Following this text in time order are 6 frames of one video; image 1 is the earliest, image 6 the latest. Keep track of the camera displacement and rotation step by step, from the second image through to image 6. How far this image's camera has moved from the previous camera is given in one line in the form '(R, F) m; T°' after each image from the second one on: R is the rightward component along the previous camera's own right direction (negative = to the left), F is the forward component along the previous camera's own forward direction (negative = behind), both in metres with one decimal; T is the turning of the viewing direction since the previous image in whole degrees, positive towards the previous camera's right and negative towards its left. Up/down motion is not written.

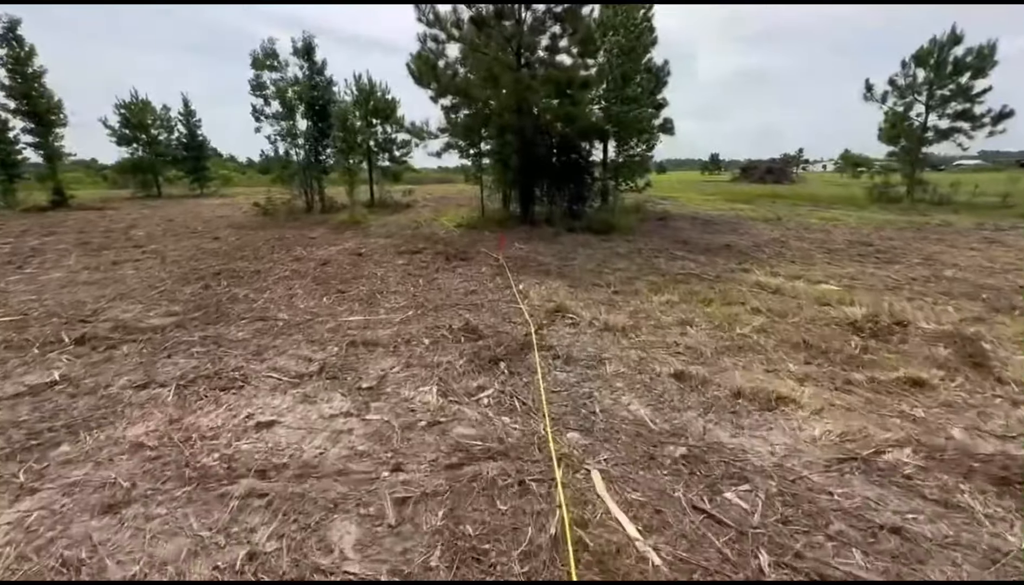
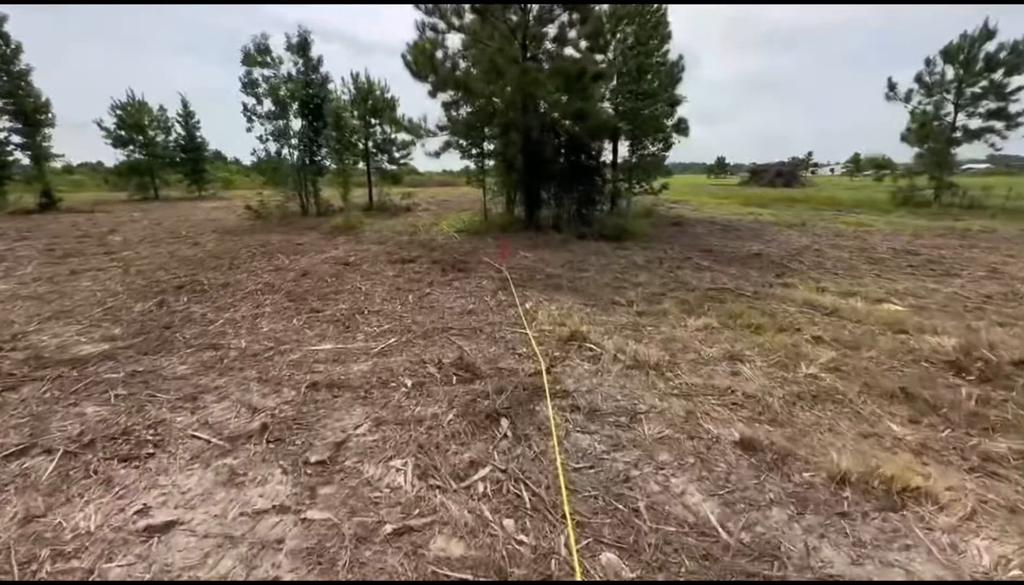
(0.0, +0.9) m; 0°
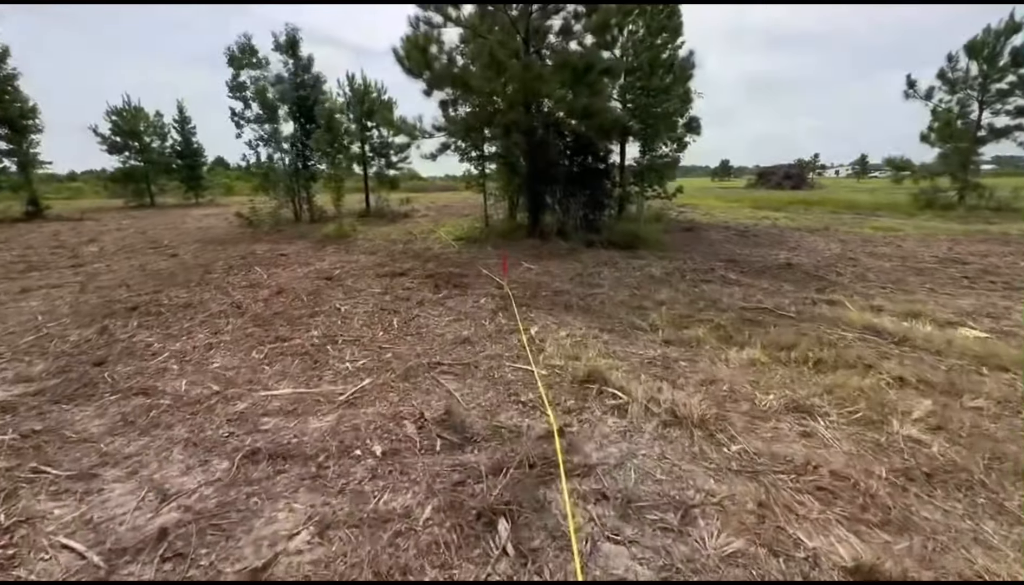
(0.0, +0.8) m; 0°
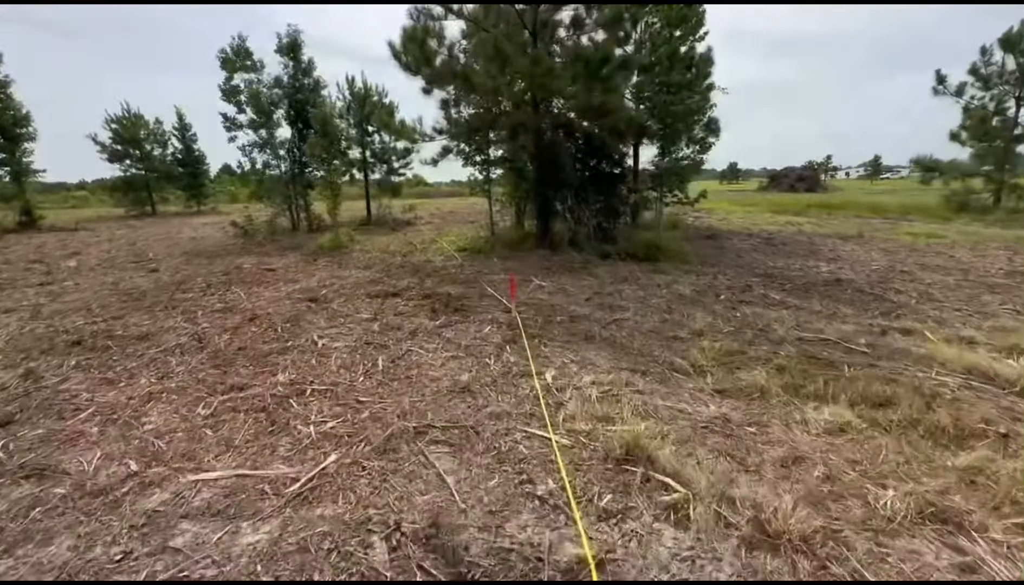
(0.0, +0.9) m; -1°
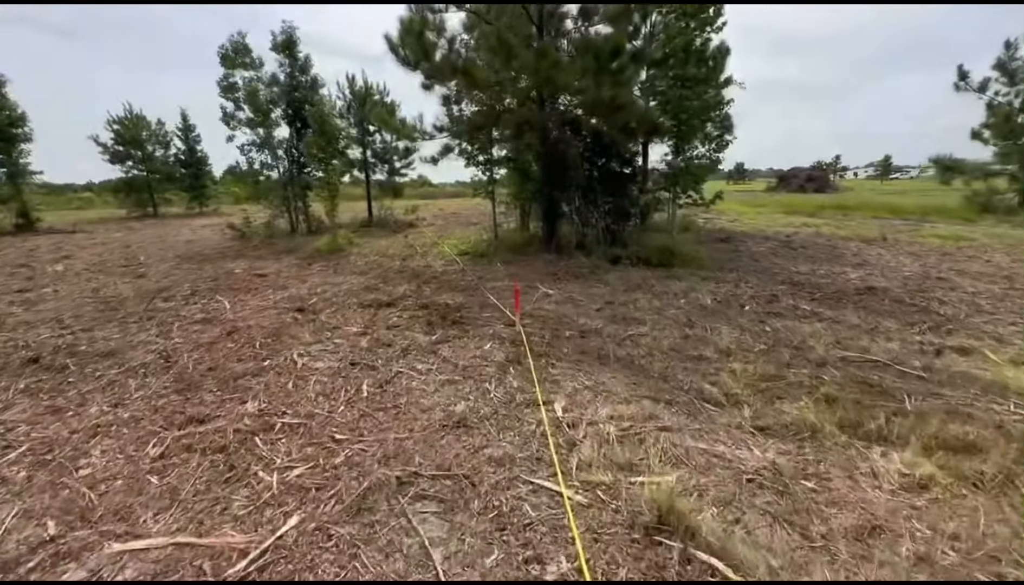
(0.0, +0.5) m; -1°
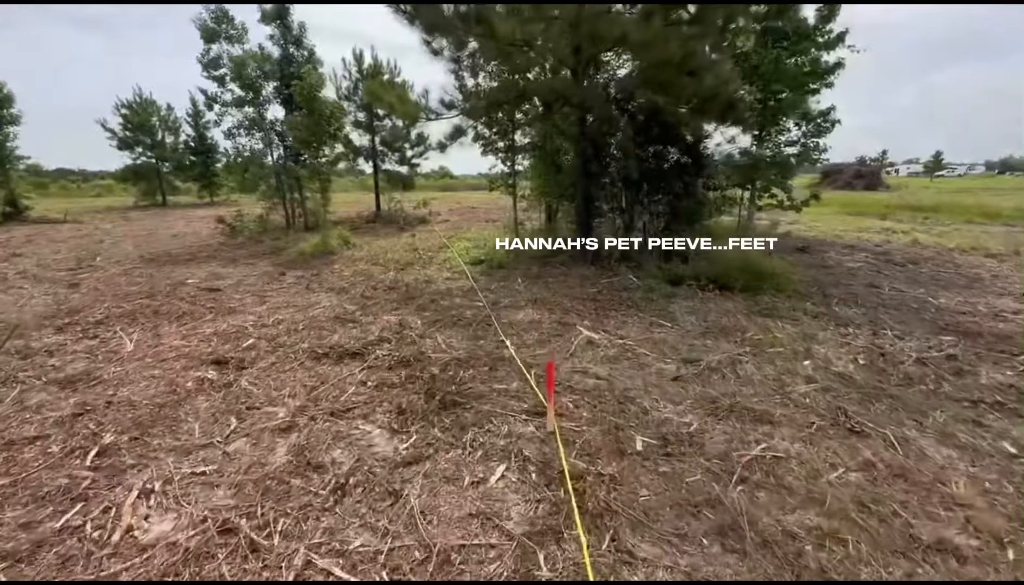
(-0.1, +2.0) m; -2°
